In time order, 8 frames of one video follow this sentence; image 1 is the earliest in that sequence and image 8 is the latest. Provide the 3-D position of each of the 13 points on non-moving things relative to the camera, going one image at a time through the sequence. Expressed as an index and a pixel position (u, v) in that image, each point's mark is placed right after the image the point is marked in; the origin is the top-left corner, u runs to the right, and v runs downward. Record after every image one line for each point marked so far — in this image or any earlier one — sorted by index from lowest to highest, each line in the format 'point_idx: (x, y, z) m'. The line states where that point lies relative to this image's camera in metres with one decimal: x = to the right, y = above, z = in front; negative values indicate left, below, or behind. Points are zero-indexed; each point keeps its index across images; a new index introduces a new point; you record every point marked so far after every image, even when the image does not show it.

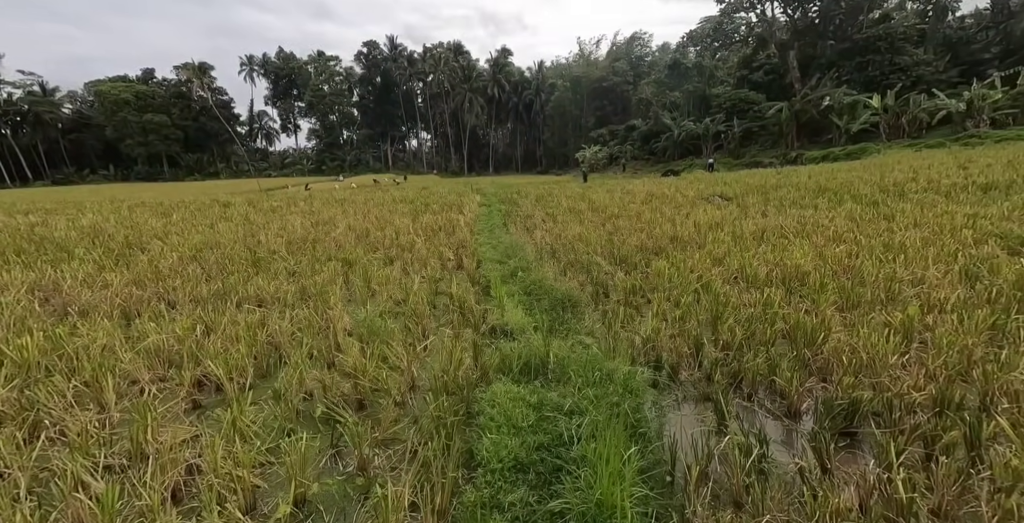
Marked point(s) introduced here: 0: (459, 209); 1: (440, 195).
0: (-1.5, +1.4, +12.6) m
1: (-2.7, +2.5, +17.1) m
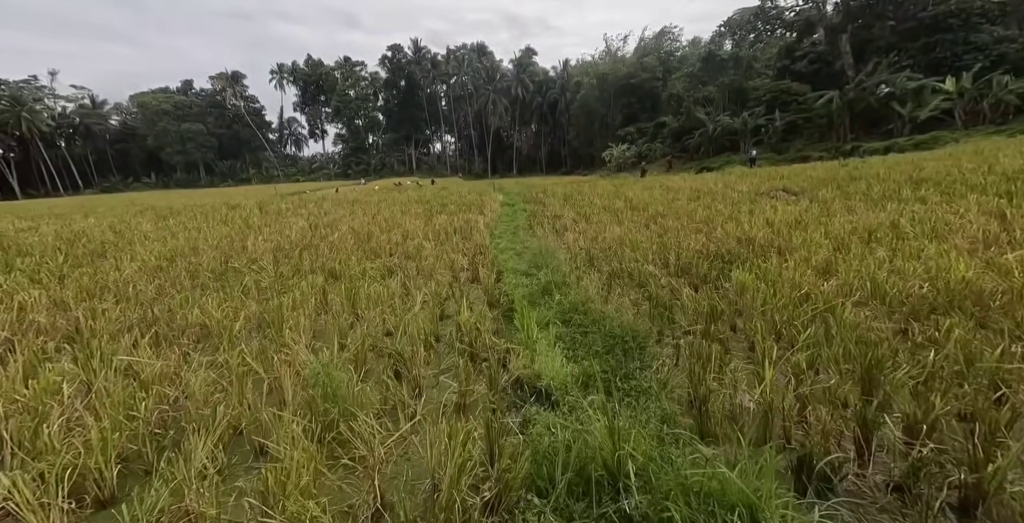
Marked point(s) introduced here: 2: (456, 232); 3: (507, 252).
0: (-0.8, +1.2, +11.4) m
1: (-1.8, +2.3, +16.0) m
2: (-0.8, +0.4, +7.2) m
3: (-0.1, +0.1, +5.7) m
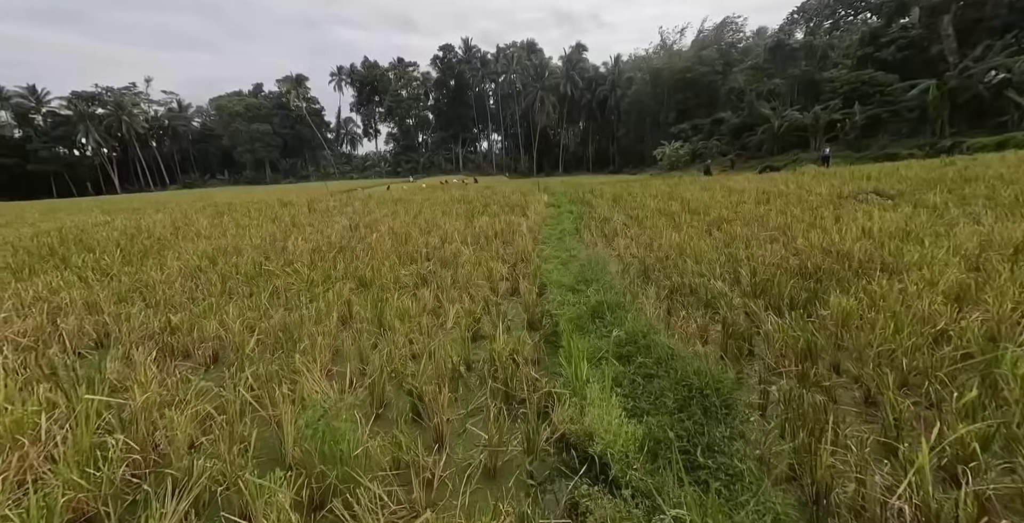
0: (+0.3, +1.2, +10.9) m
1: (-0.2, +2.2, +15.6) m
2: (-0.2, +0.3, +6.7) m
3: (+0.5, 0.0, +5.1) m
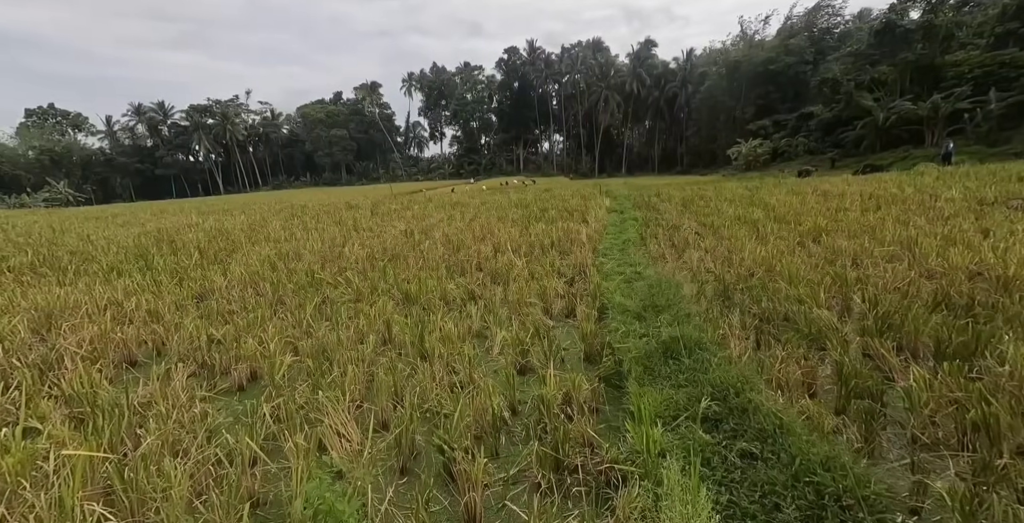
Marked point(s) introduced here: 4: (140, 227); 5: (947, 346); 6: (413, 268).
0: (+1.7, +1.0, +10.4) m
1: (+1.8, +2.1, +15.0) m
2: (+0.7, +0.2, +6.3) m
3: (+1.0, -0.2, +4.6) m
4: (-7.5, +0.6, +9.3) m
5: (+3.1, -0.6, +3.3) m
6: (-1.0, -0.1, +4.8) m
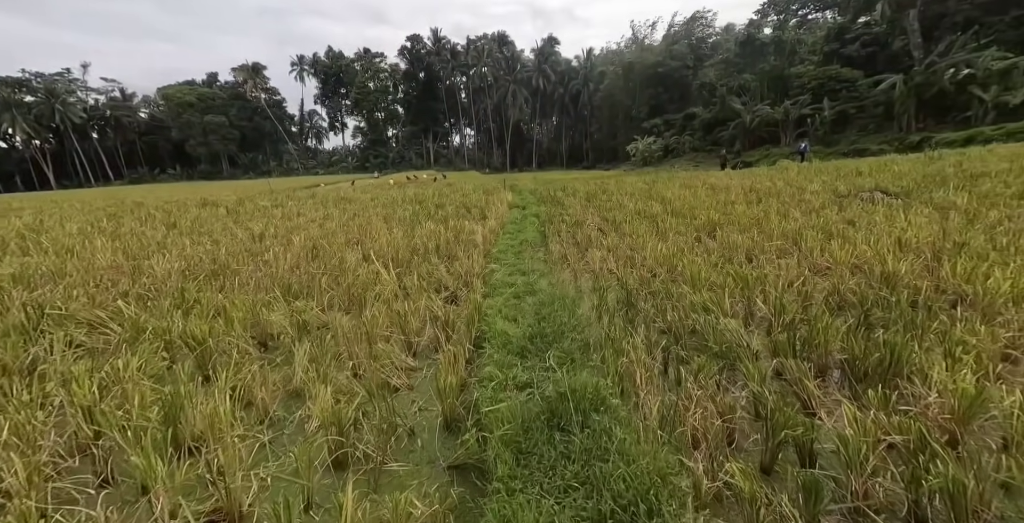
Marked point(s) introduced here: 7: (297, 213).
0: (-0.6, +1.0, +9.6) m
1: (-1.4, +2.1, +14.2) m
2: (-0.8, +0.1, +5.4) m
3: (-0.1, -0.2, +3.8) m
4: (-9.4, +0.3, +6.8) m
5: (+2.2, -0.6, +2.9) m
6: (-2.1, -0.2, +3.6) m
7: (-3.8, +0.8, +8.2) m
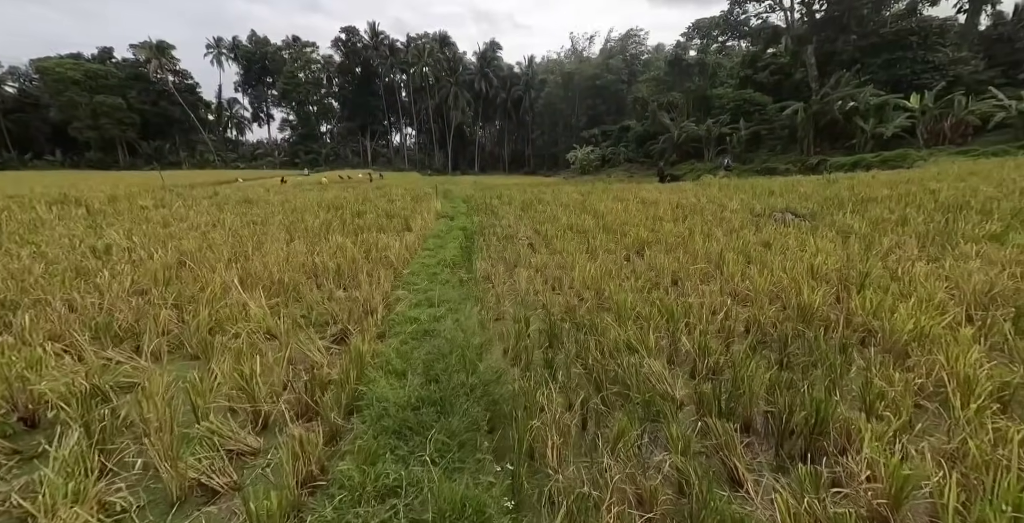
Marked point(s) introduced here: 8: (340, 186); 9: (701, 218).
0: (-2.1, +0.7, +8.9) m
1: (-3.4, +1.8, +13.4) m
2: (-1.7, -0.1, +4.7) m
3: (-0.8, -0.5, +3.3) m
4: (-10.4, +0.3, +4.9) m
5: (+1.6, -0.9, +2.7) m
6: (-2.8, -0.4, +2.8) m
7: (-5.1, +0.6, +7.1) m
8: (-7.3, +3.1, +18.9) m
9: (+3.9, +1.0, +9.5) m
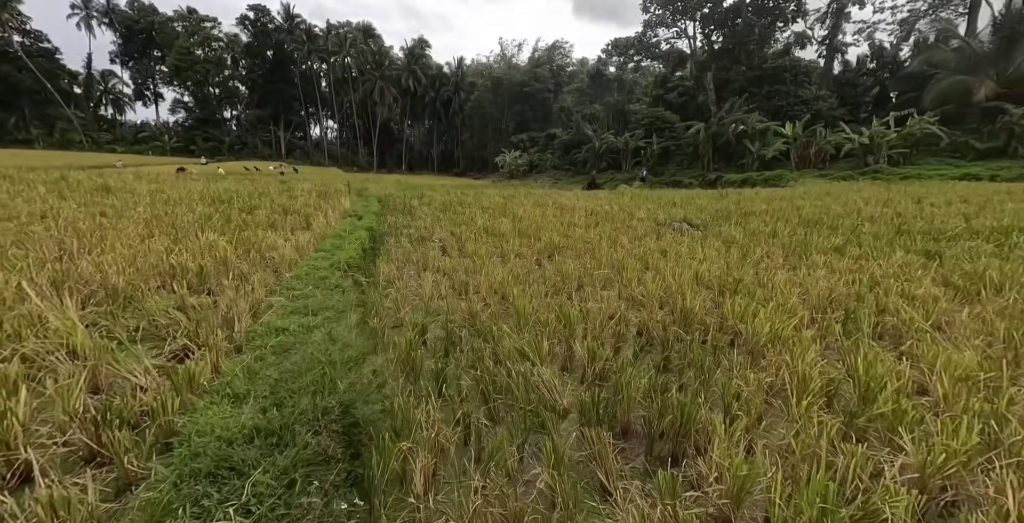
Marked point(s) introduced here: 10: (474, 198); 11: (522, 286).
0: (-3.8, +0.7, +8.2) m
1: (-5.9, +1.8, +12.4) m
2: (-2.7, -0.1, +4.2) m
3: (-1.6, -0.5, +2.9) m
4: (-11.3, +0.5, +2.9) m
5: (+0.9, -1.0, +2.7) m
6: (-3.5, -0.4, +2.1) m
7: (-6.4, +0.7, +6.0) m
8: (-10.6, +3.2, +17.2) m
9: (+2.0, +0.9, +9.8) m
10: (-1.5, +1.9, +14.0) m
11: (+0.1, -0.3, +5.5) m
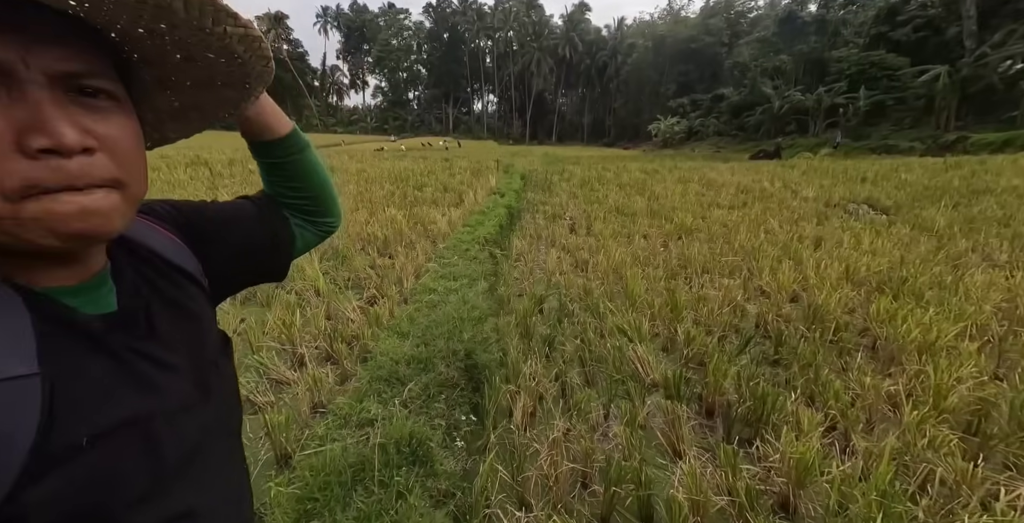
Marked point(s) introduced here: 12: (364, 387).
0: (-1.3, +1.3, +9.5) m
1: (-2.1, +2.8, +14.0) m
2: (-1.5, +0.2, +5.3) m
3: (-0.8, -0.3, +3.8) m
4: (-10.1, +1.4, +6.5) m
5: (+1.5, -1.0, +3.0) m
6: (-2.9, -0.1, +3.6) m
7: (-4.5, +1.4, +8.1) m
8: (-5.2, +4.7, +19.8) m
9: (+4.7, +1.1, +9.4) m
10: (+2.6, +2.5, +14.3) m
11: (+1.5, -0.1, +5.9) m
12: (-0.9, -0.7, +2.6) m
